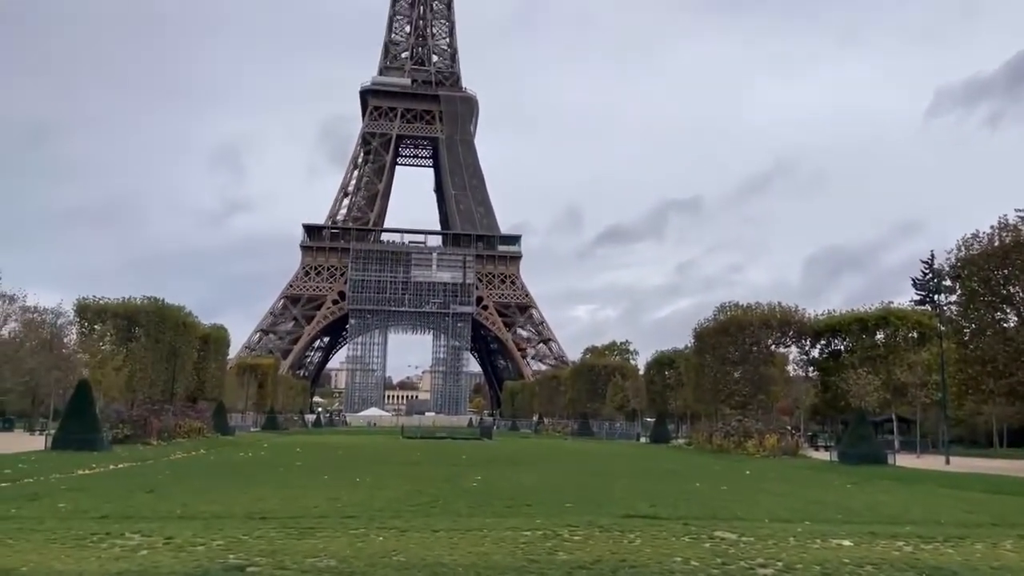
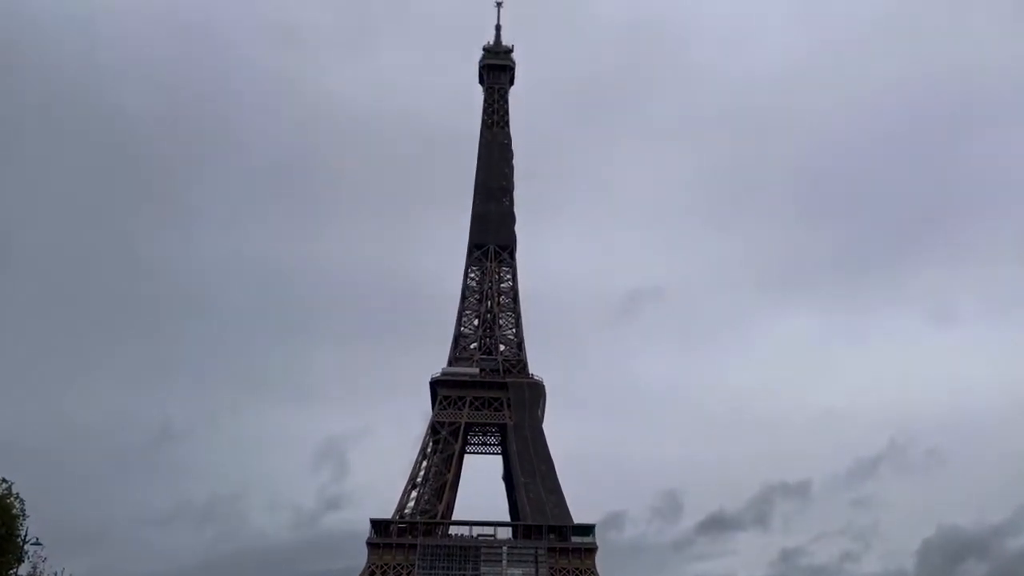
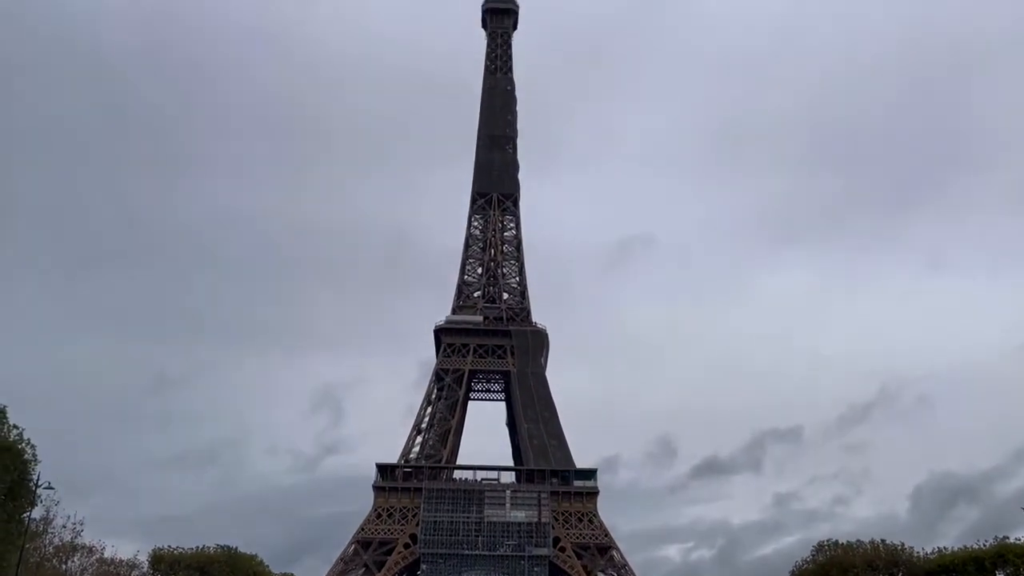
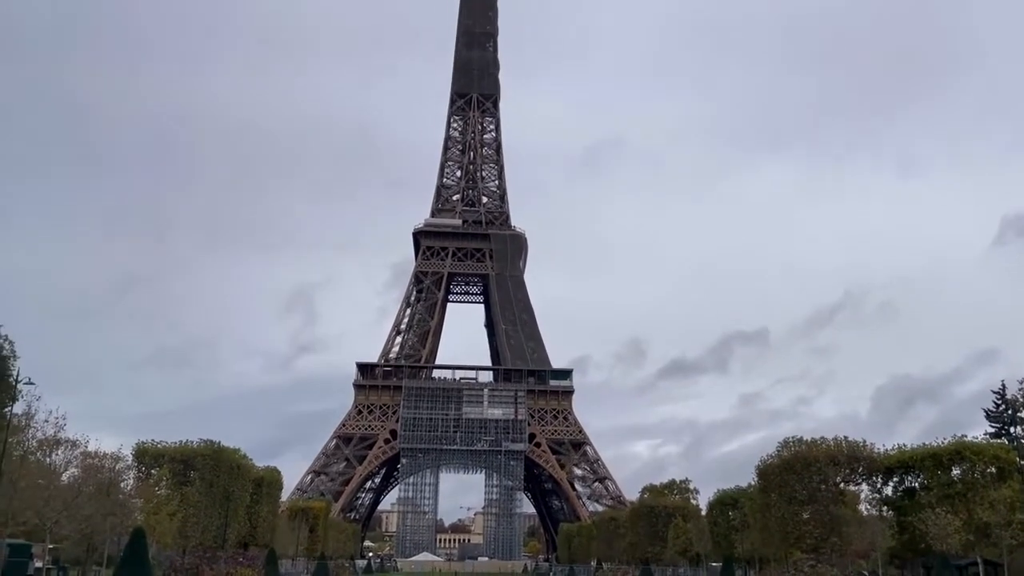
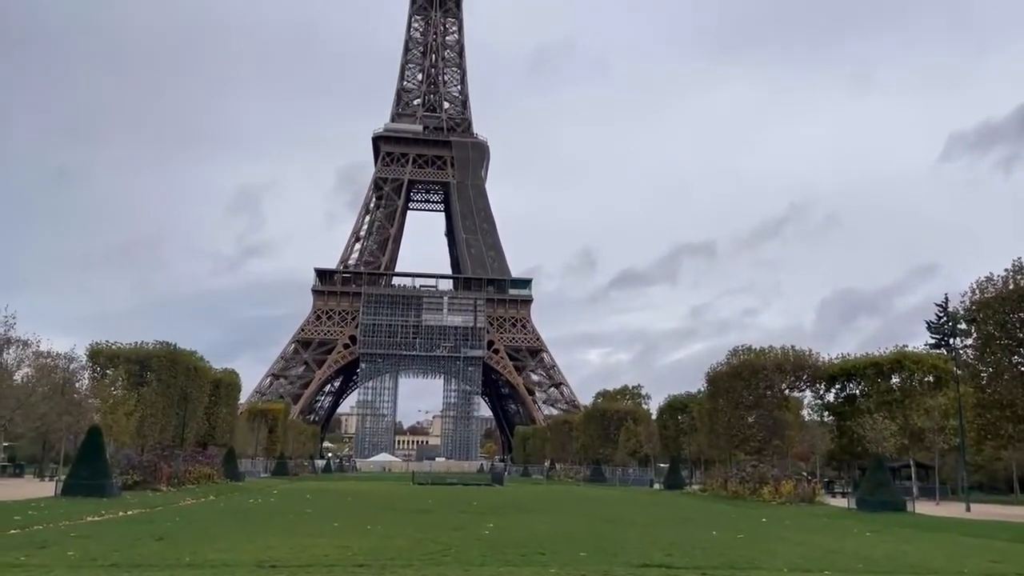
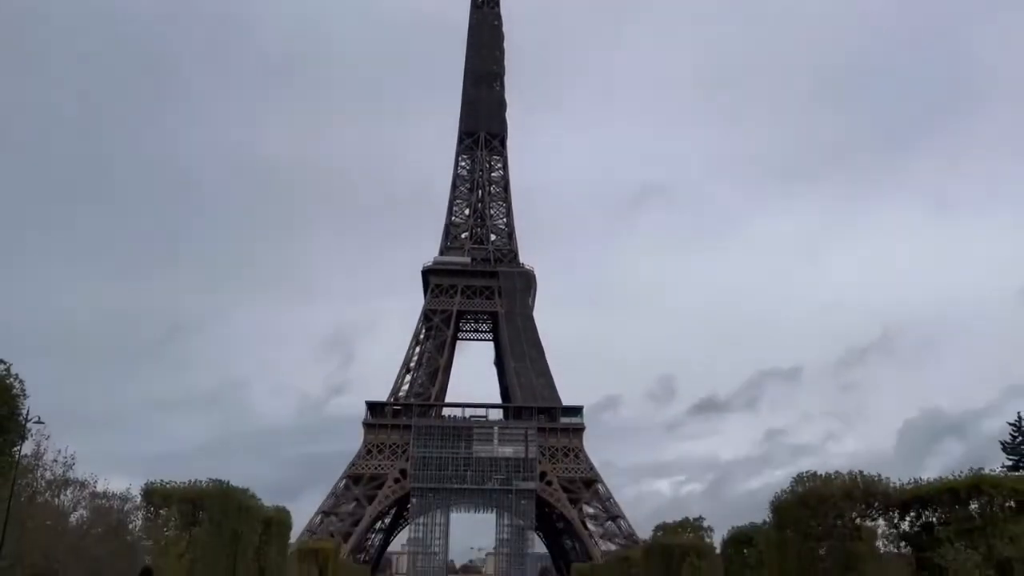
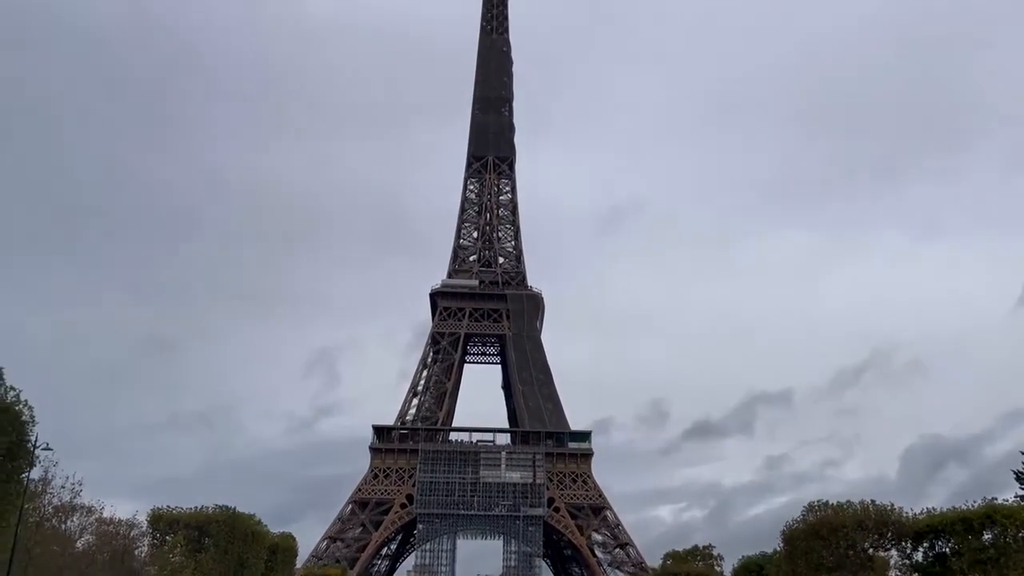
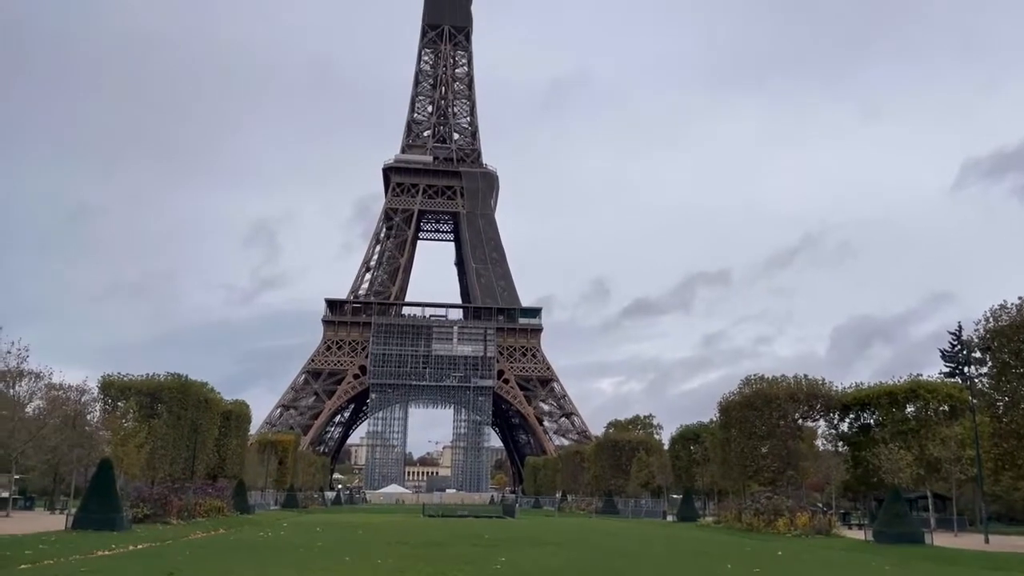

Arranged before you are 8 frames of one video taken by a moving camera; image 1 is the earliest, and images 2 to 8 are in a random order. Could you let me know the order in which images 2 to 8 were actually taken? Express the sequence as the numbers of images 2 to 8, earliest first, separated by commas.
5, 8, 4, 7, 3, 2, 6
